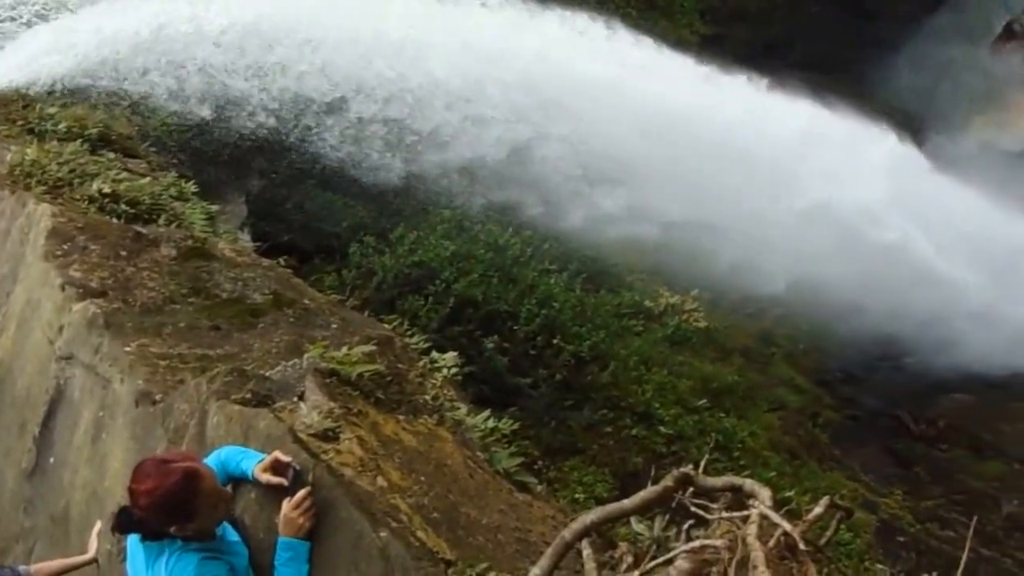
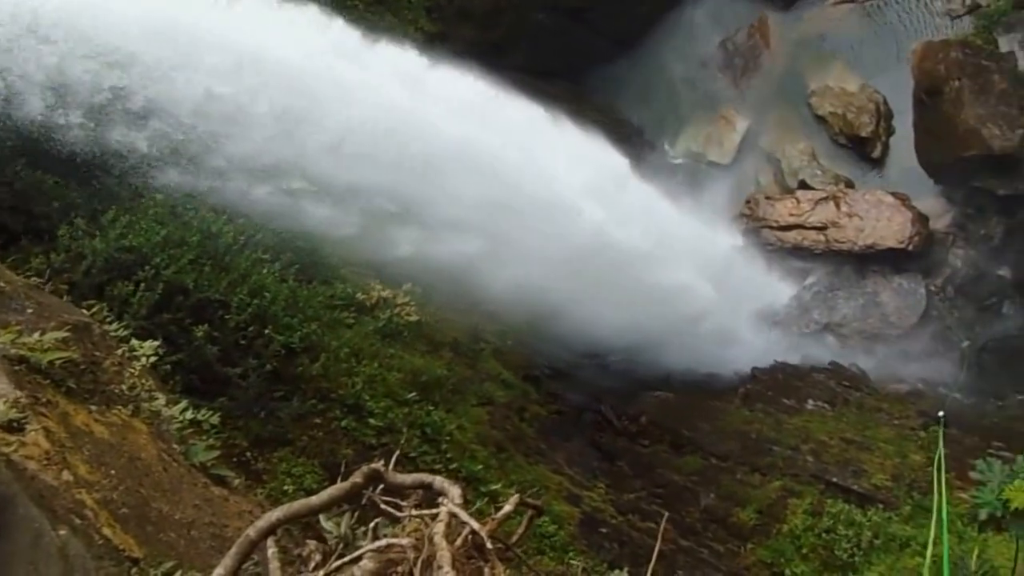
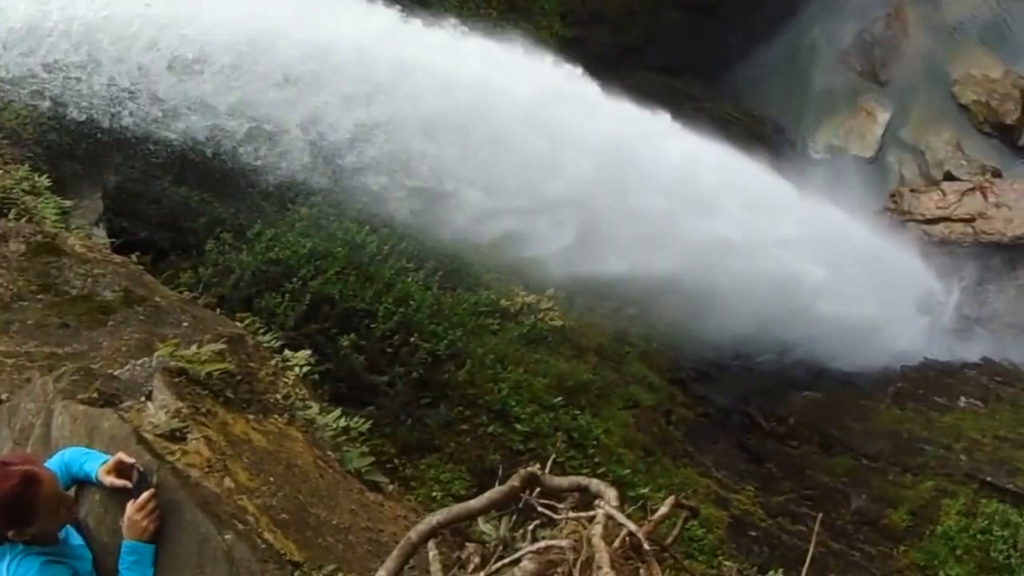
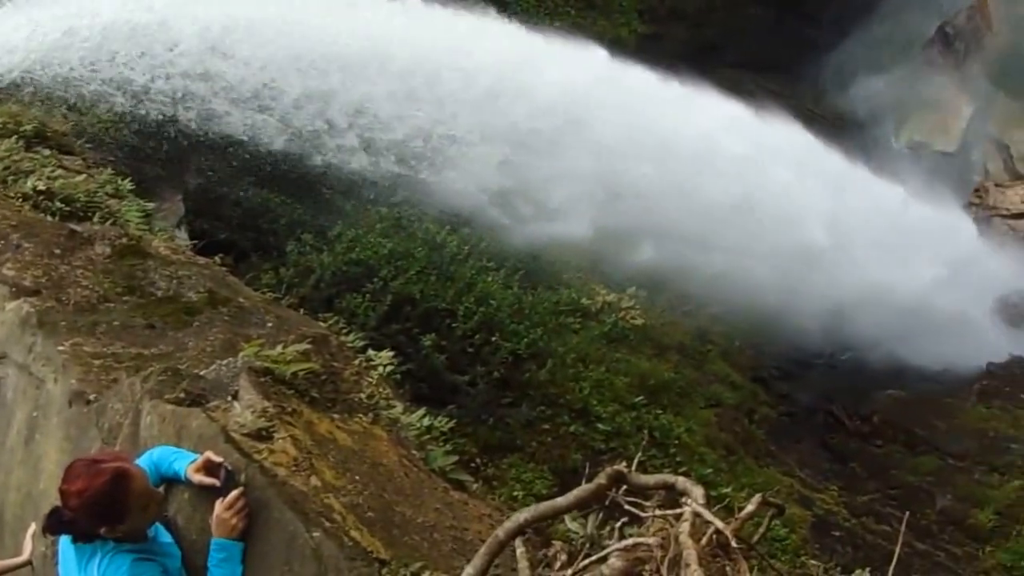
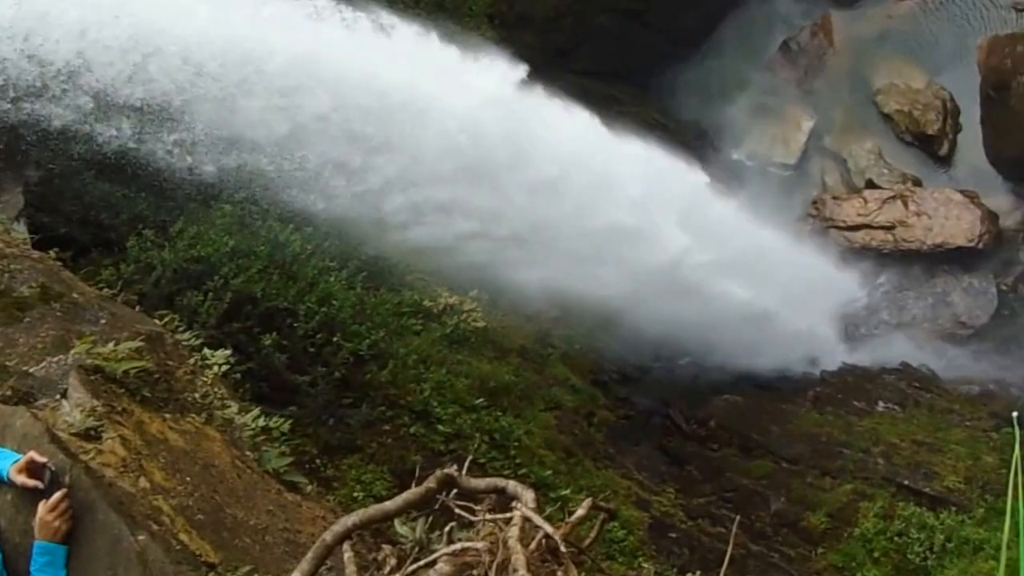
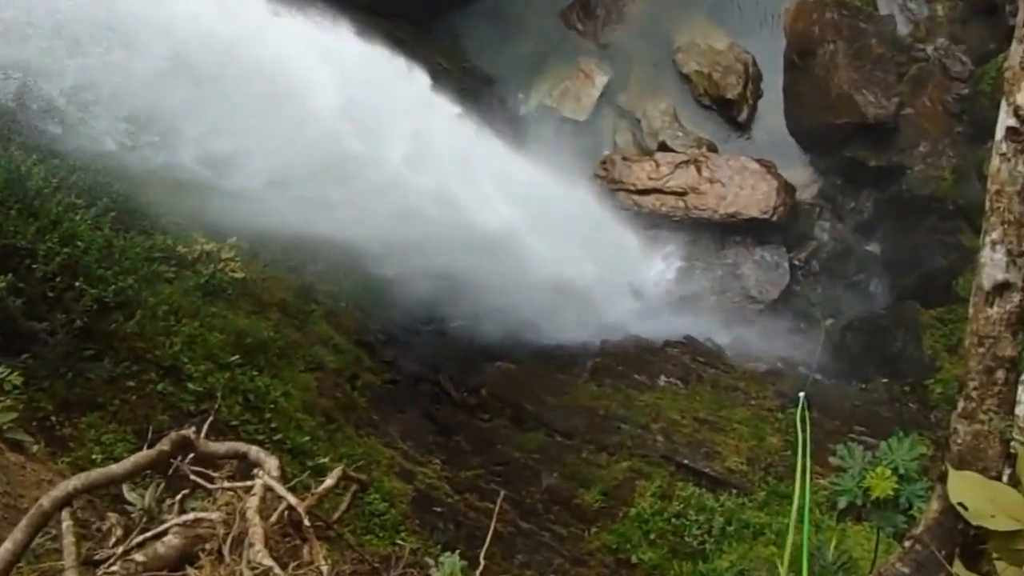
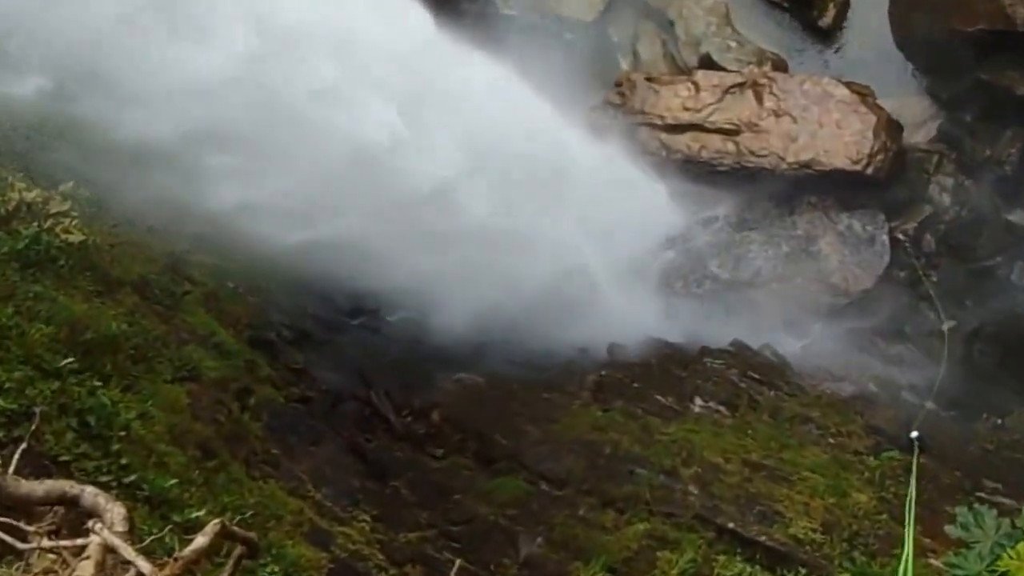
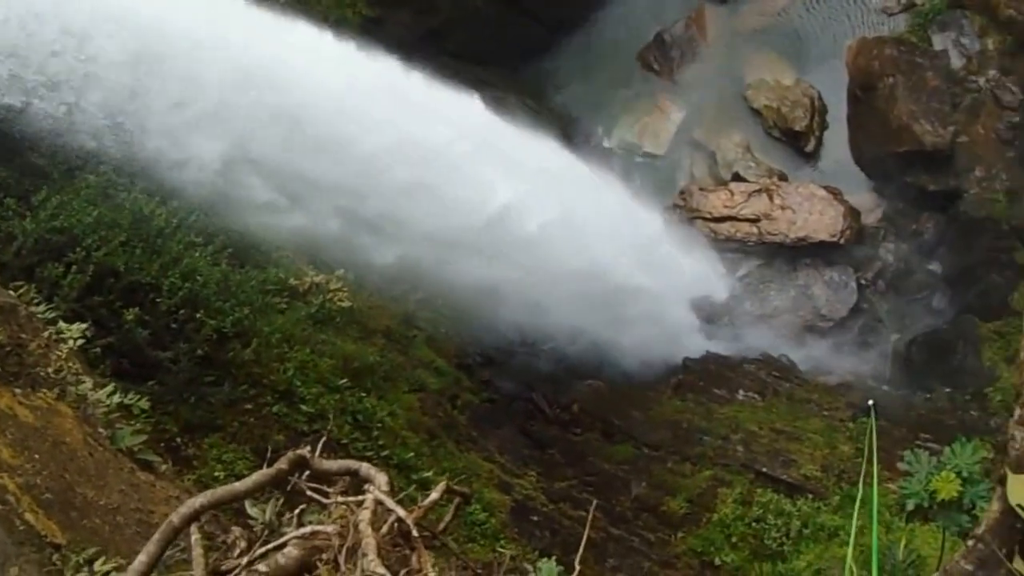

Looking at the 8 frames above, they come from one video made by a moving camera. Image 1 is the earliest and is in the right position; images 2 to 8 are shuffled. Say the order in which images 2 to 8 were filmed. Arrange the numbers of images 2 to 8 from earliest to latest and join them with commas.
4, 3, 5, 2, 8, 6, 7
